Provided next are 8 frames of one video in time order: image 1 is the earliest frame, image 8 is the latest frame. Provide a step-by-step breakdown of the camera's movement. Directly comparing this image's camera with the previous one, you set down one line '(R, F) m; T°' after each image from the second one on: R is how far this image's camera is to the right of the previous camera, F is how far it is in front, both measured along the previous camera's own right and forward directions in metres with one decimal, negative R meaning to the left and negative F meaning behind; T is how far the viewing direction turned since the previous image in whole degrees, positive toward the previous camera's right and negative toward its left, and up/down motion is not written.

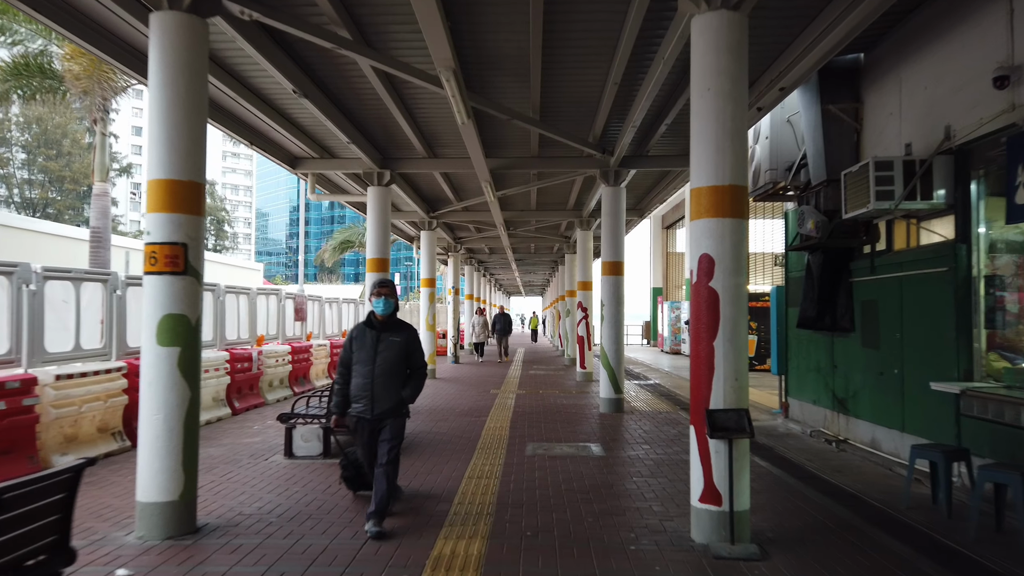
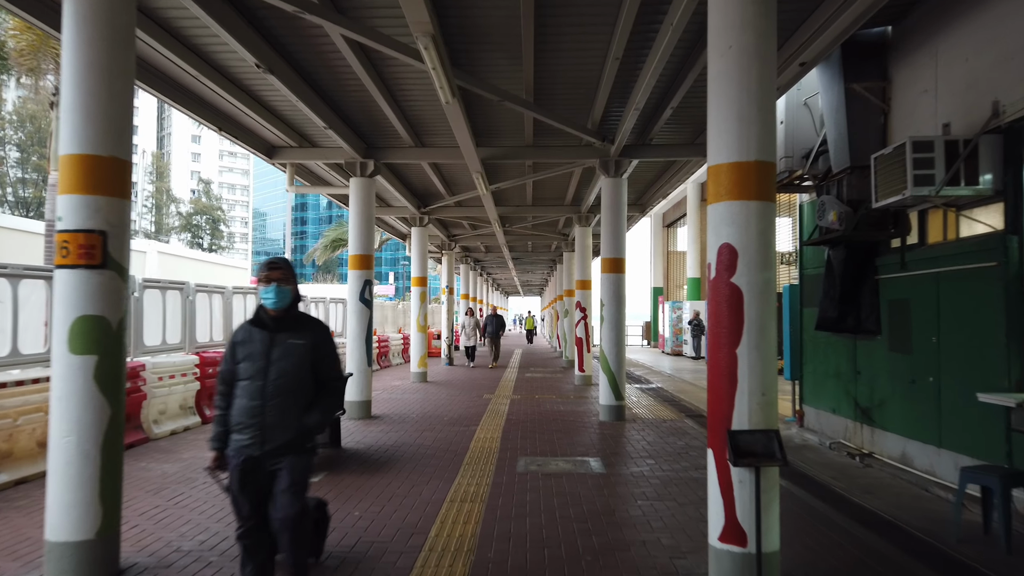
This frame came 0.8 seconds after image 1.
(+0.1, +0.8) m; 0°
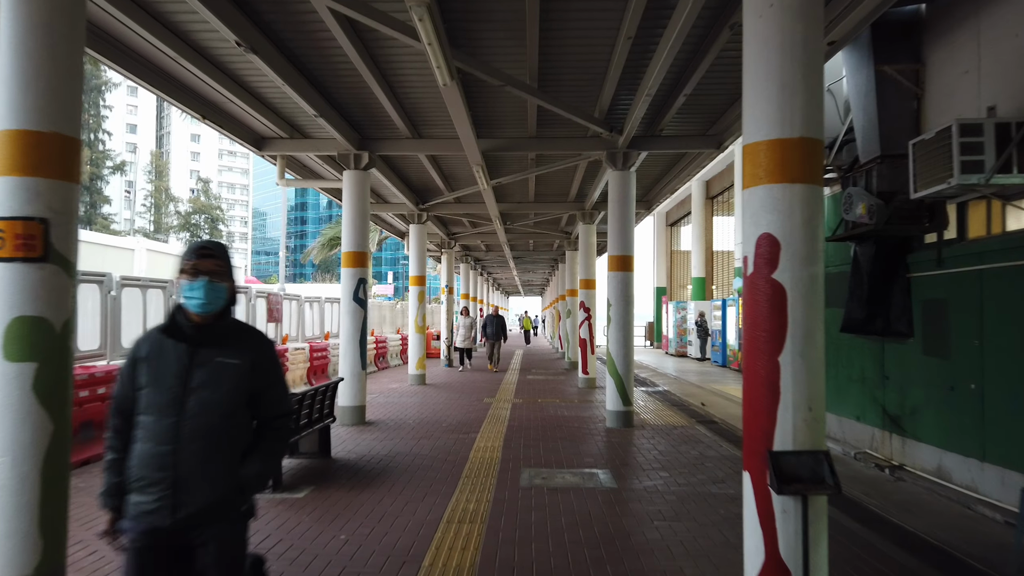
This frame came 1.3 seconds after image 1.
(0.0, +0.5) m; 0°
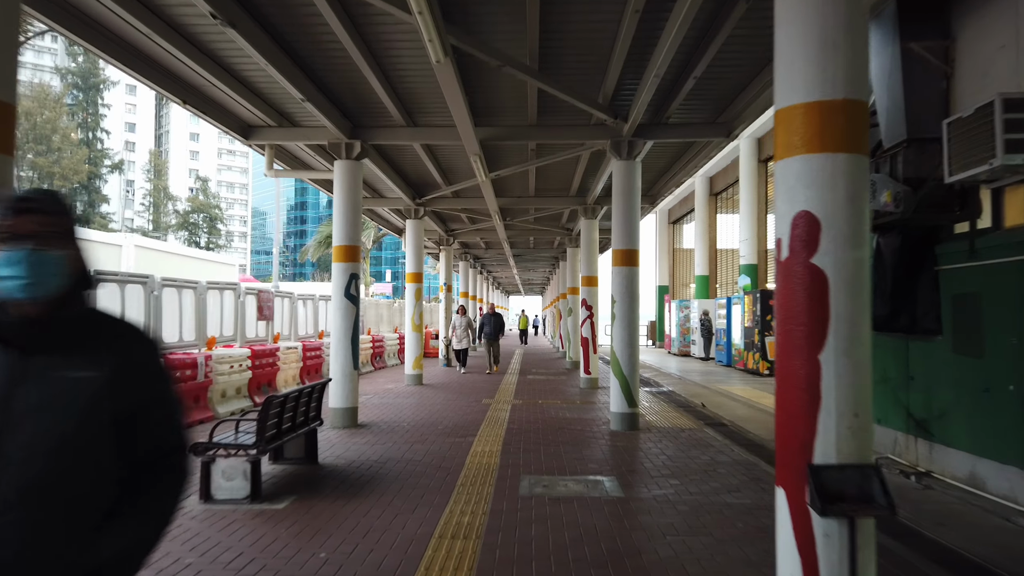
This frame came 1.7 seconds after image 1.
(0.0, +0.5) m; 0°
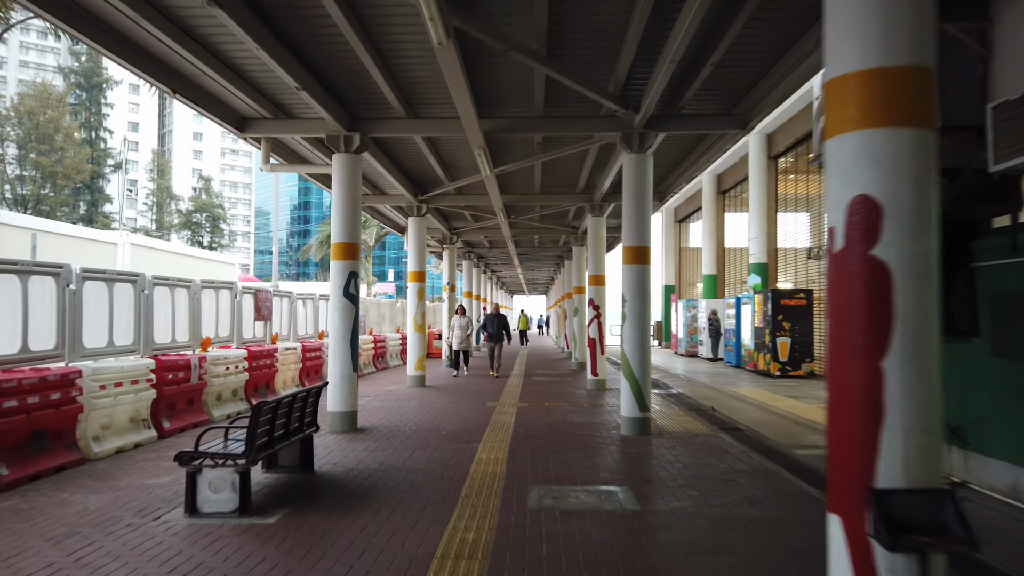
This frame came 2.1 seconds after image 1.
(0.0, +0.4) m; 0°
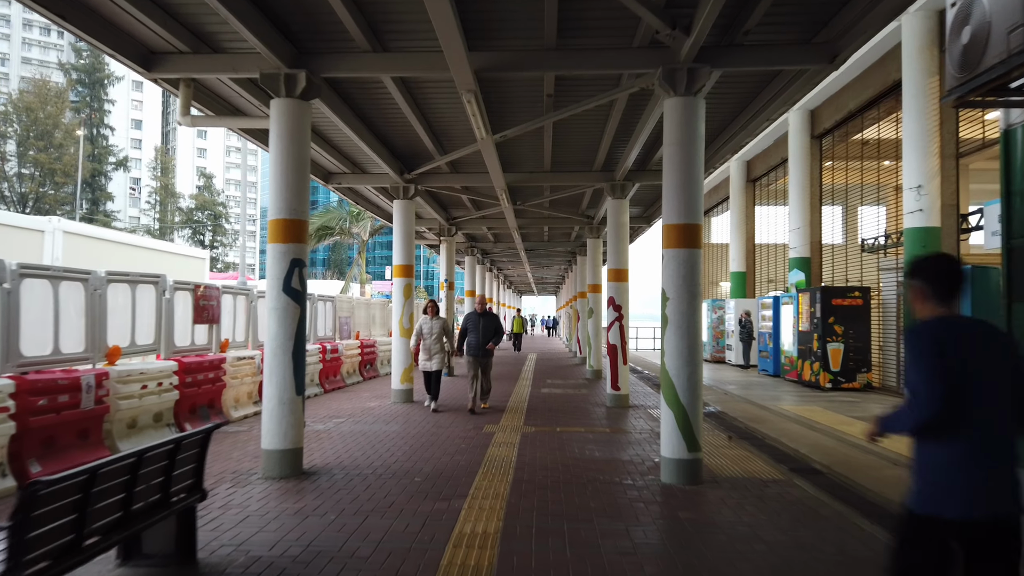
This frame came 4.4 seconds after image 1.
(+0.1, +2.3) m; -1°
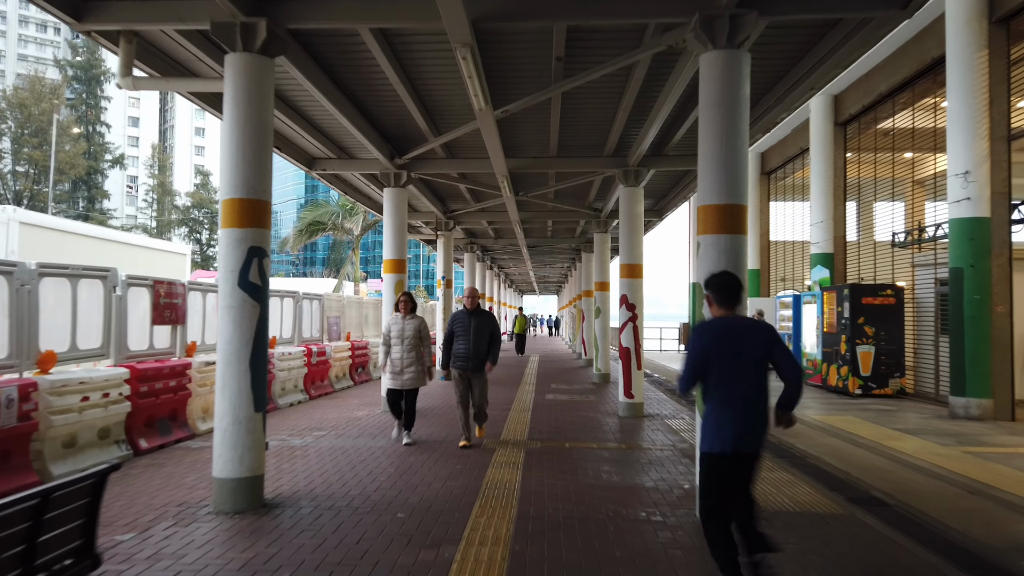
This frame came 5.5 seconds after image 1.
(0.0, +1.1) m; 0°
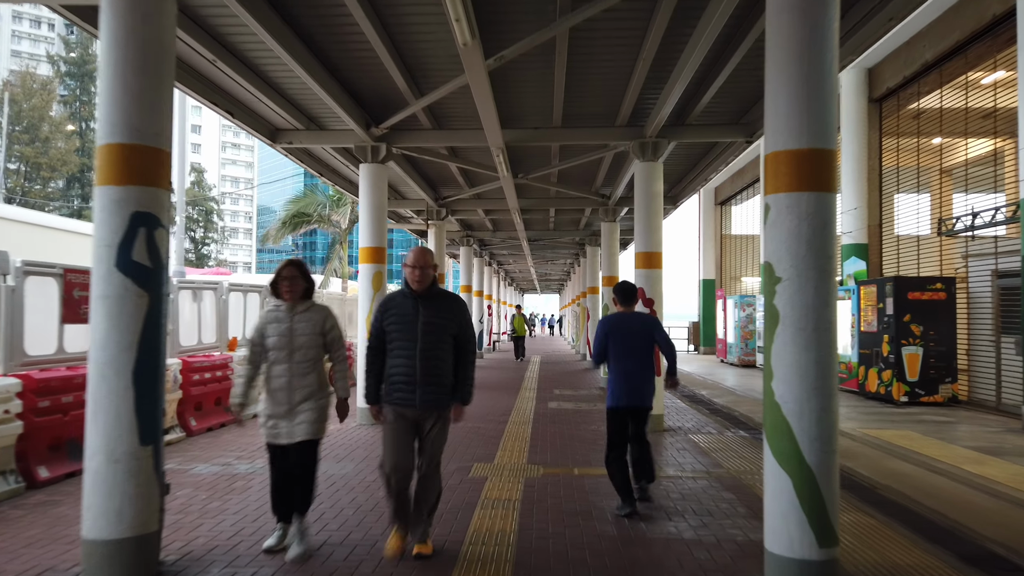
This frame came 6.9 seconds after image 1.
(0.0, +1.5) m; 0°
